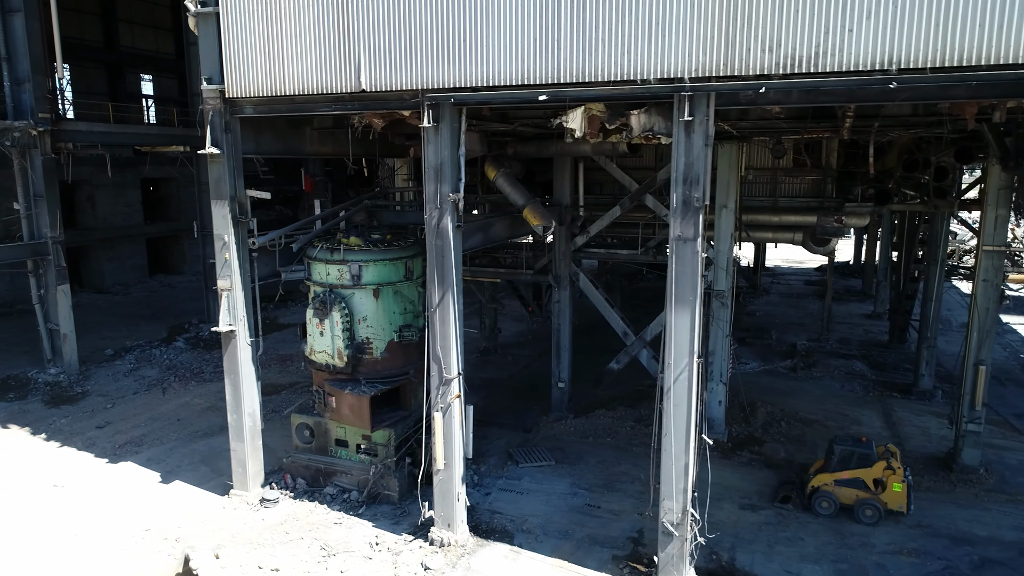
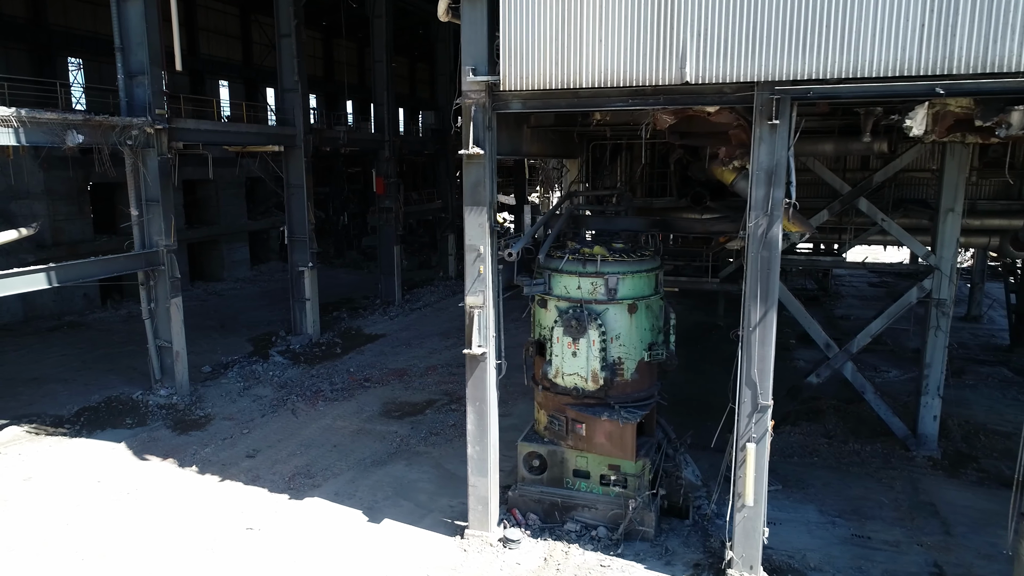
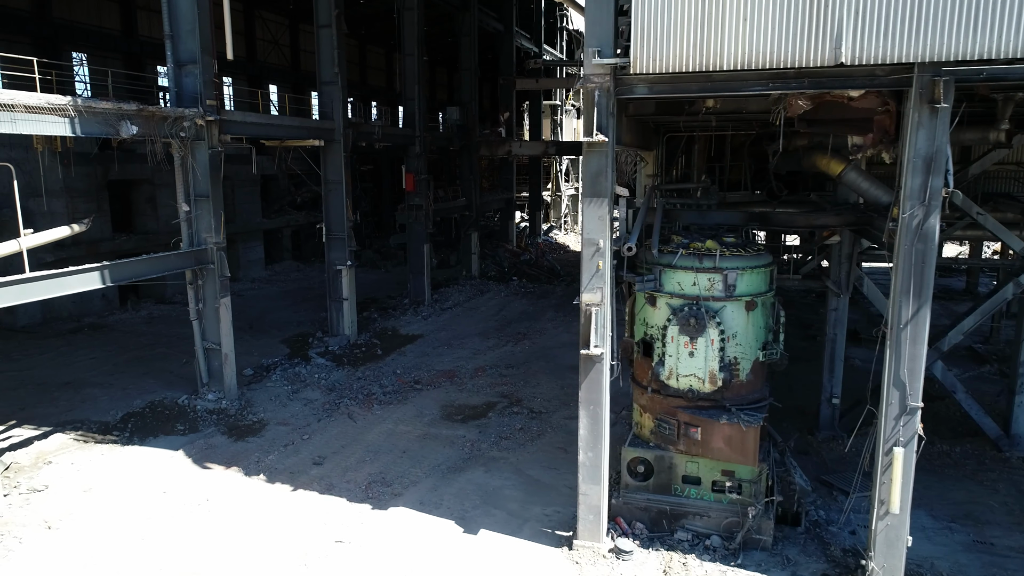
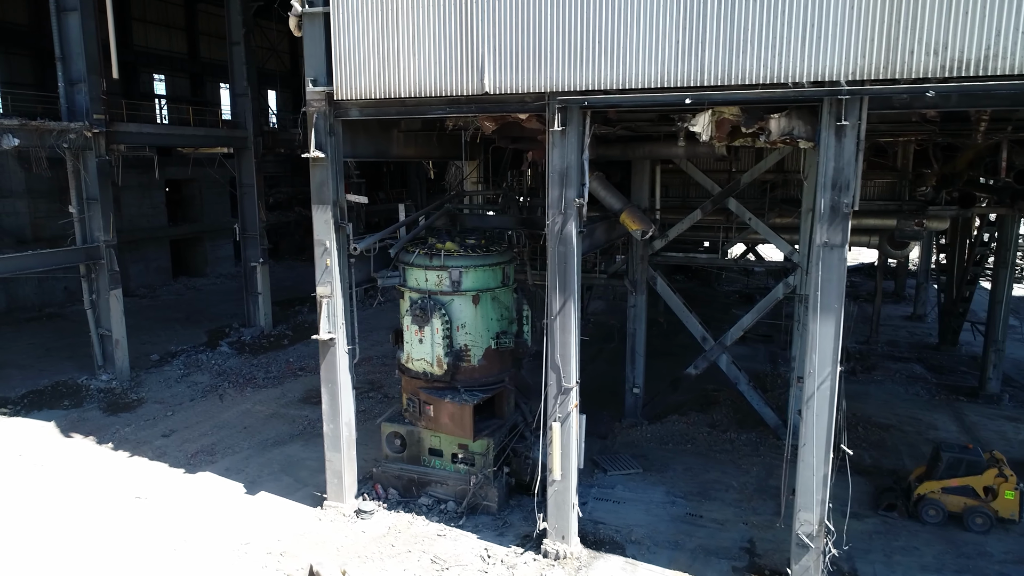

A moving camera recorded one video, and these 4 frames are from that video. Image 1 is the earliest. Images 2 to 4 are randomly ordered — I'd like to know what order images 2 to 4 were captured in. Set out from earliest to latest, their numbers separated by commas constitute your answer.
4, 2, 3
